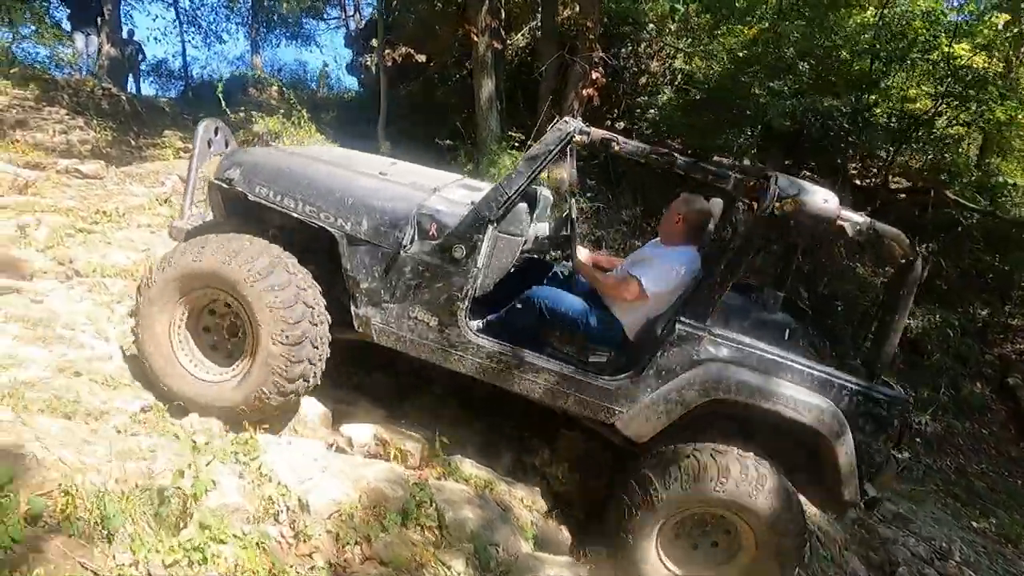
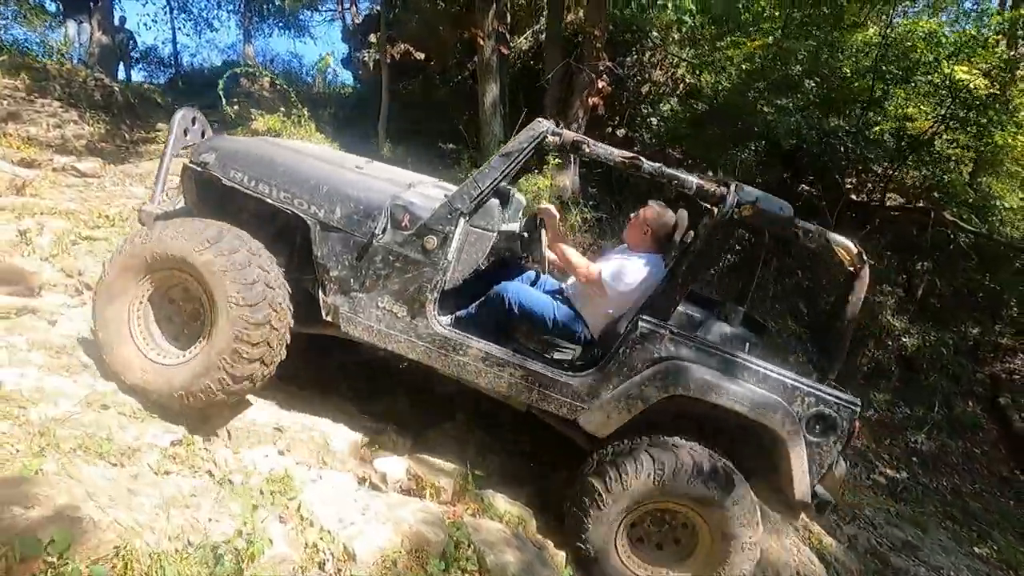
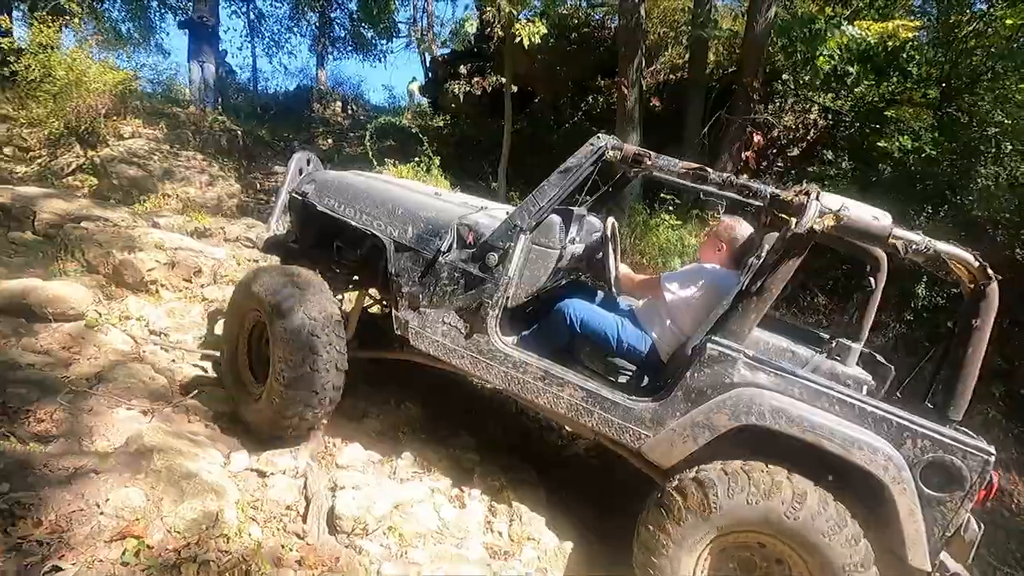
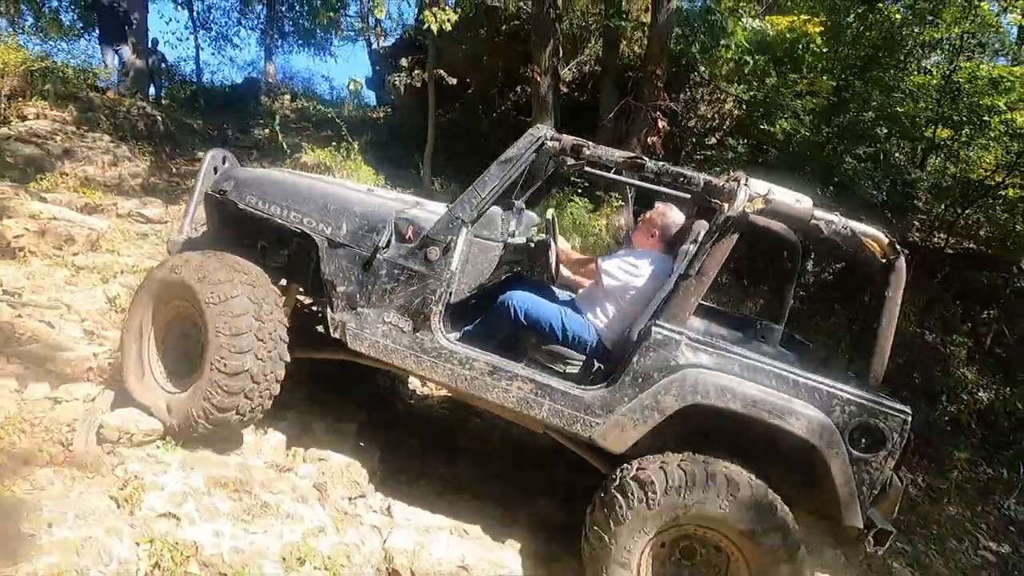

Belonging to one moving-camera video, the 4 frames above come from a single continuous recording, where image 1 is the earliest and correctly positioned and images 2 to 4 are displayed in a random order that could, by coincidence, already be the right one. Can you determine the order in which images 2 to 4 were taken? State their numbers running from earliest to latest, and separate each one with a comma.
2, 4, 3
